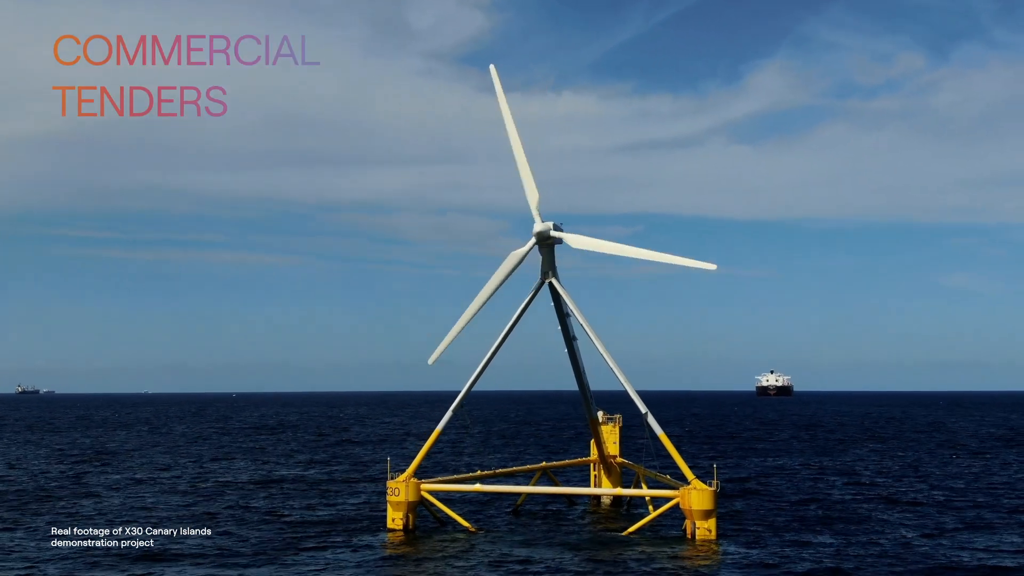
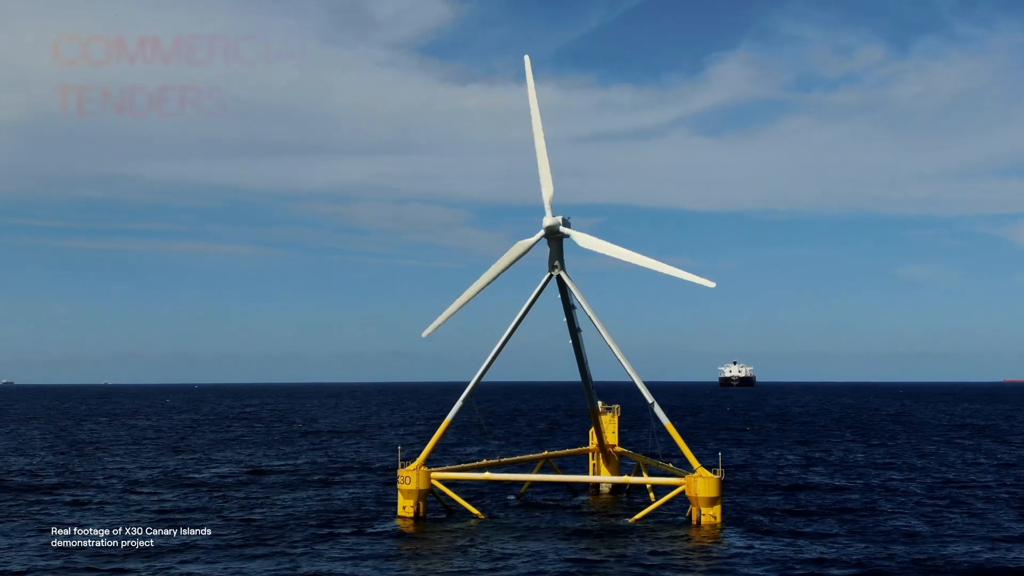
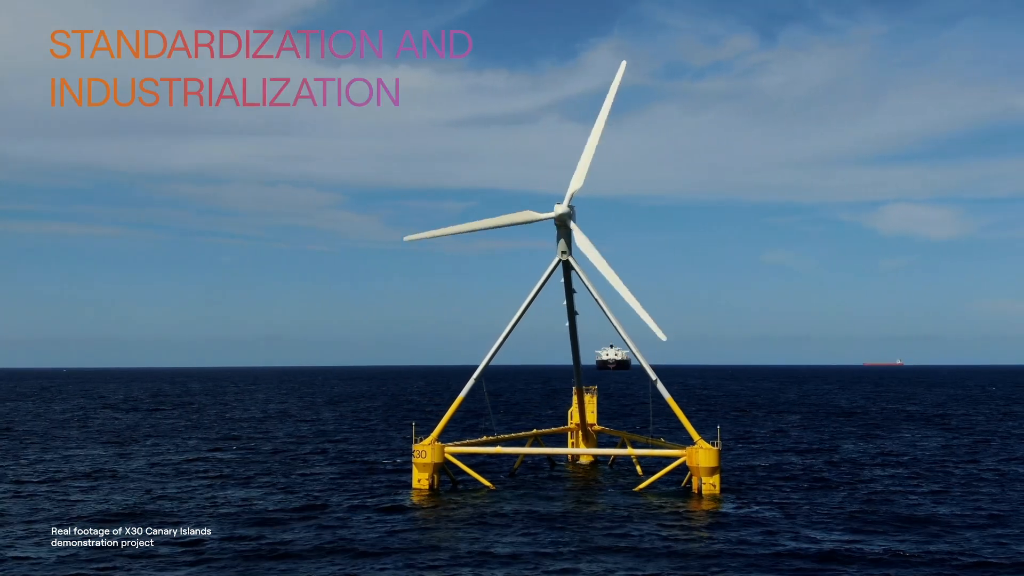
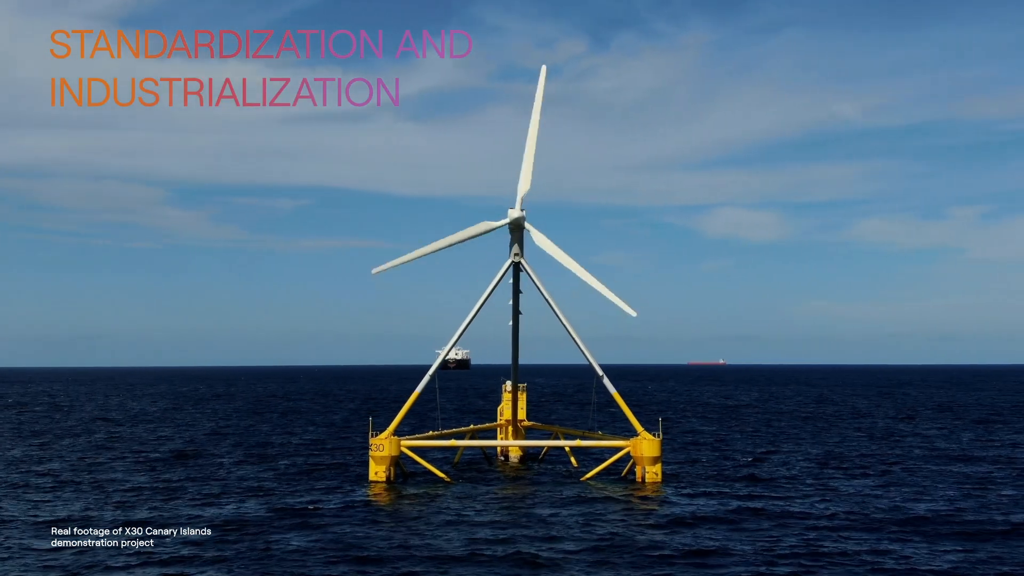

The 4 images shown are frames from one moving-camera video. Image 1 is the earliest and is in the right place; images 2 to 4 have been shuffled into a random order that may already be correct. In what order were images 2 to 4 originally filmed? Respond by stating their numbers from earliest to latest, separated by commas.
2, 3, 4
